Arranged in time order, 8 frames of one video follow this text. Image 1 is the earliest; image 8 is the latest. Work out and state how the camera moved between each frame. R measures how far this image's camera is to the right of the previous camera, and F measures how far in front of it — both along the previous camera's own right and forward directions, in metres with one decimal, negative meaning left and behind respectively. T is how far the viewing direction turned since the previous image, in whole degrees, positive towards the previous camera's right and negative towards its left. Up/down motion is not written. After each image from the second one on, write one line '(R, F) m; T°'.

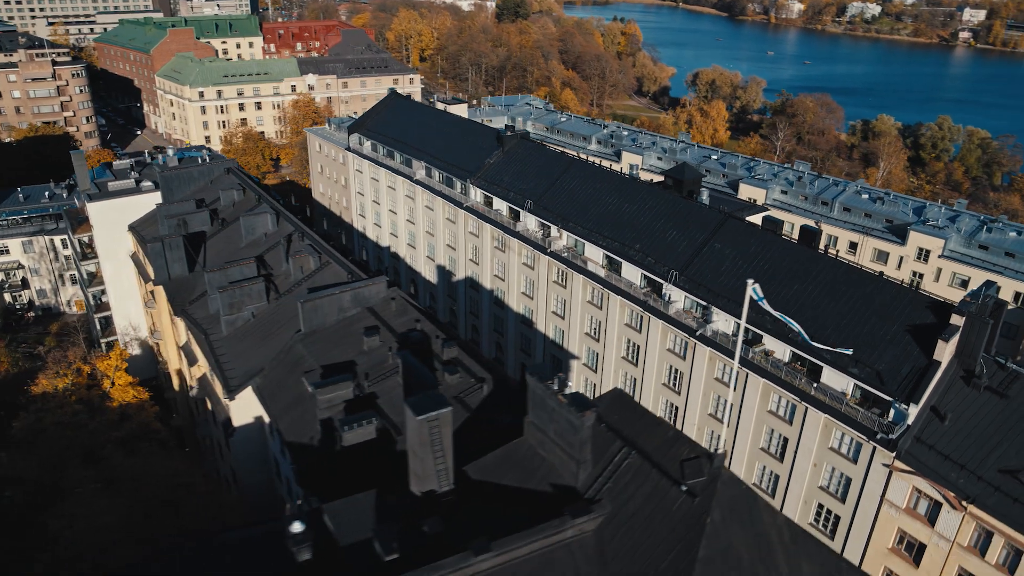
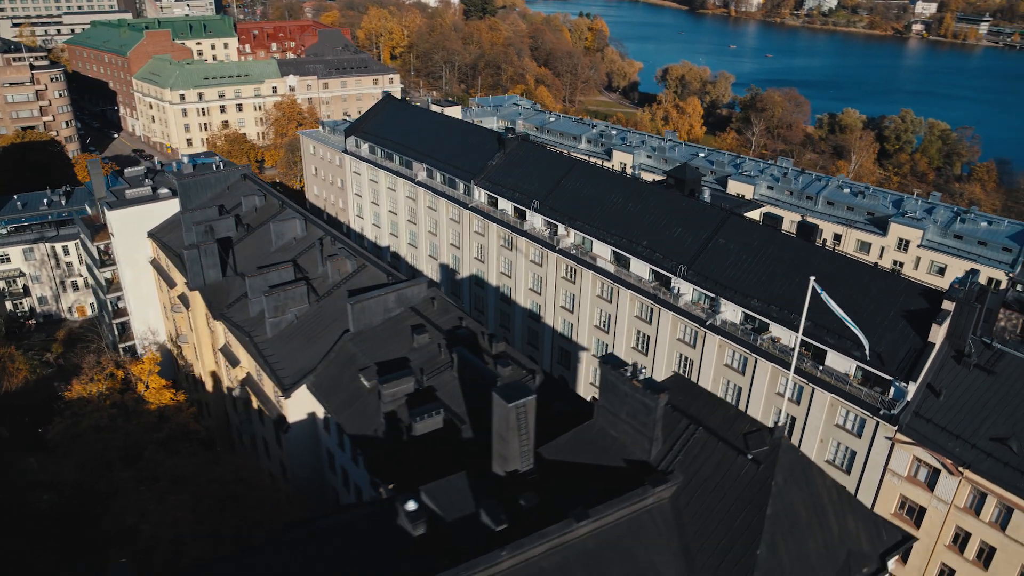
(-2.8, -2.0) m; +3°
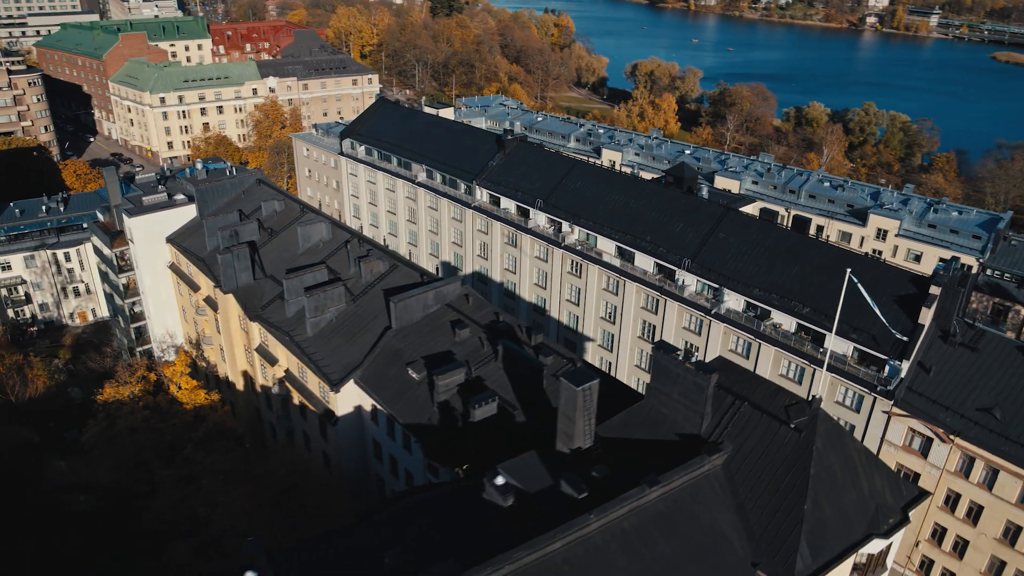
(-2.8, -2.1) m; +3°
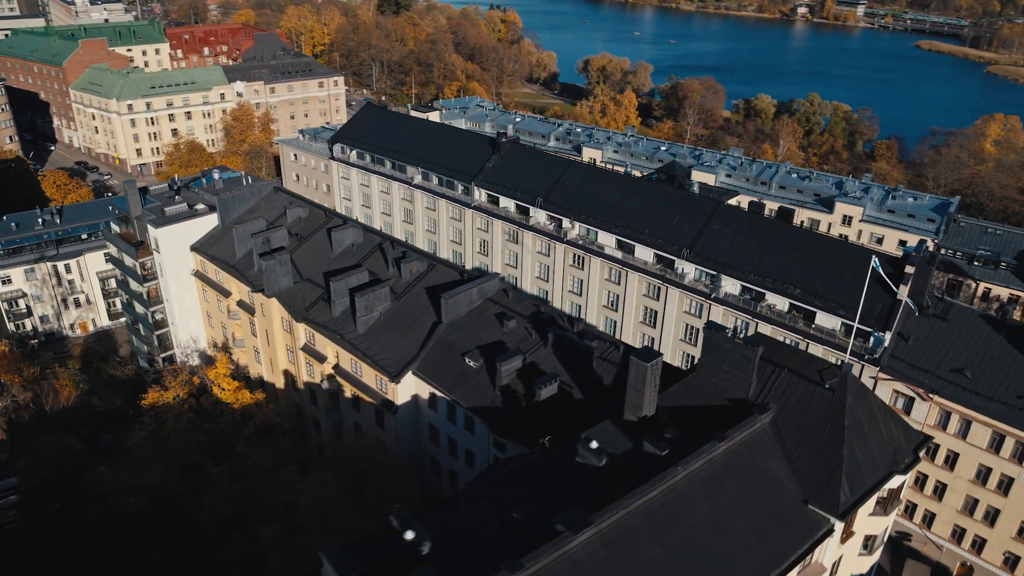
(-4.3, -3.3) m; +4°
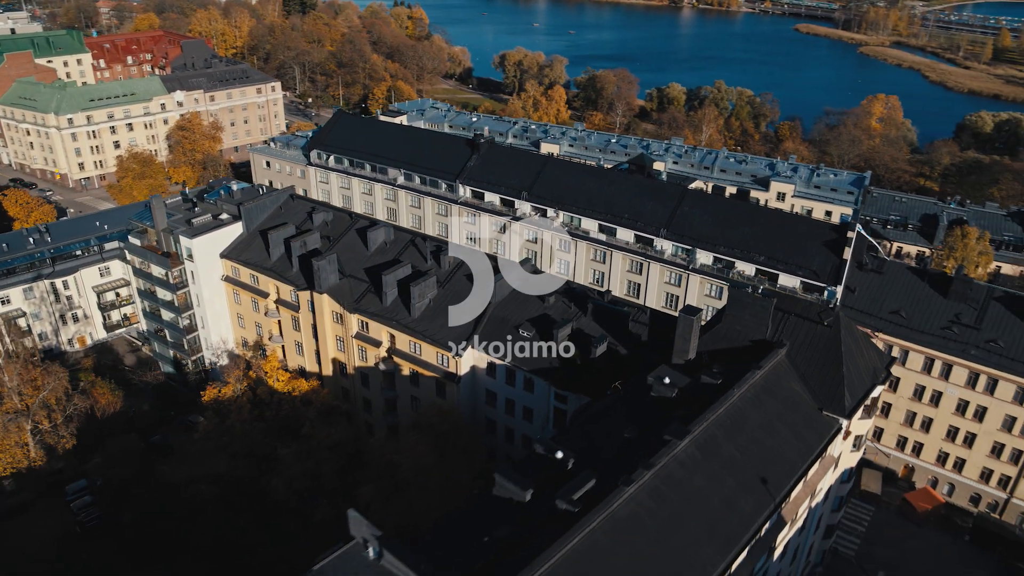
(-7.1, -5.9) m; +7°
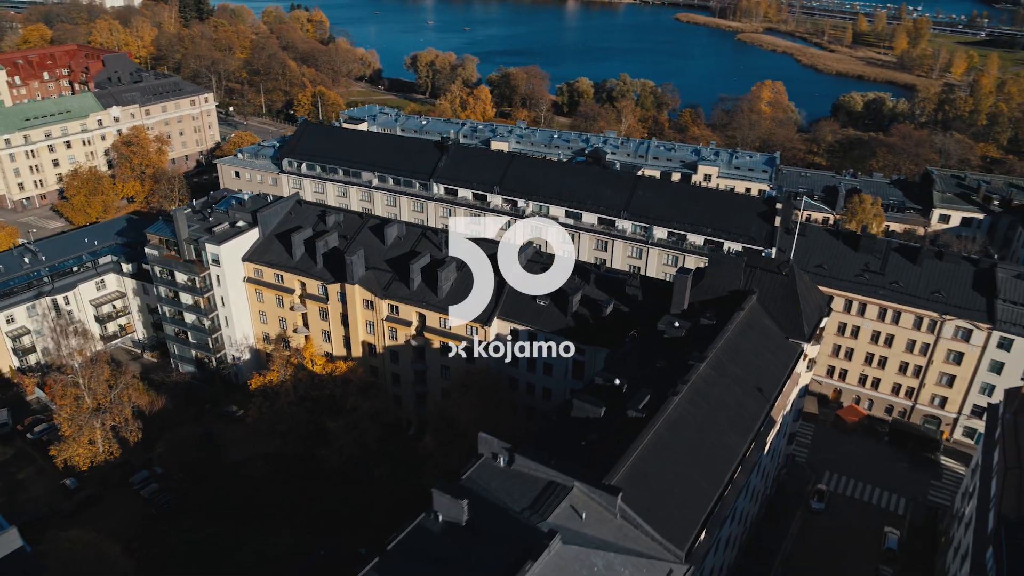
(-7.4, -7.4) m; +8°
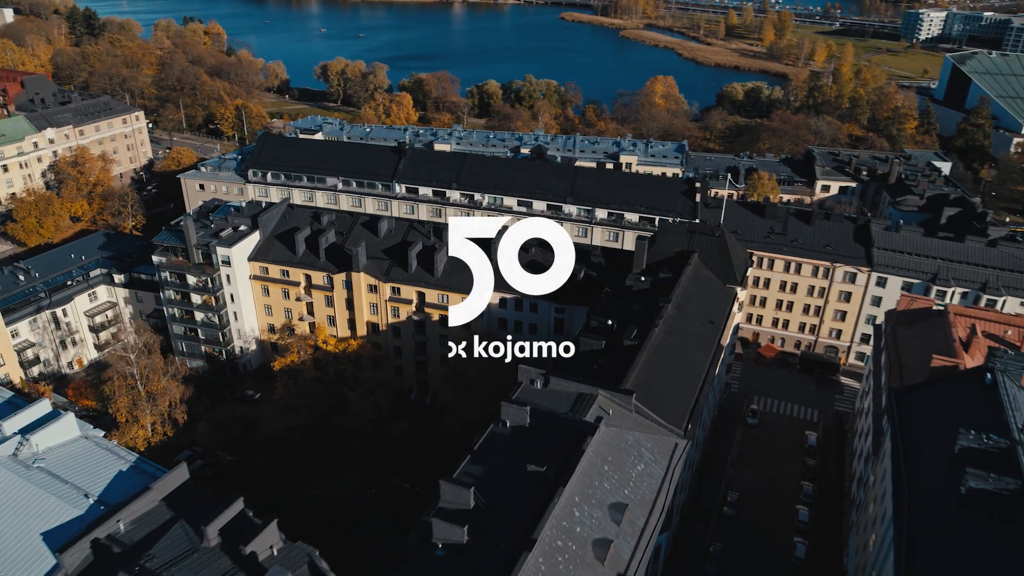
(-6.7, -9.0) m; +8°
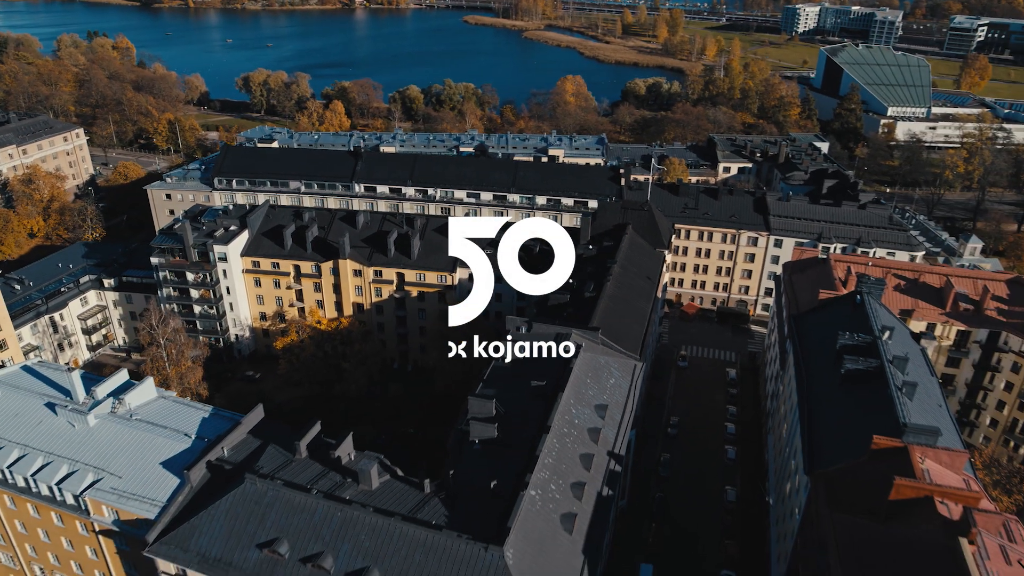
(-4.9, -10.0) m; +7°
